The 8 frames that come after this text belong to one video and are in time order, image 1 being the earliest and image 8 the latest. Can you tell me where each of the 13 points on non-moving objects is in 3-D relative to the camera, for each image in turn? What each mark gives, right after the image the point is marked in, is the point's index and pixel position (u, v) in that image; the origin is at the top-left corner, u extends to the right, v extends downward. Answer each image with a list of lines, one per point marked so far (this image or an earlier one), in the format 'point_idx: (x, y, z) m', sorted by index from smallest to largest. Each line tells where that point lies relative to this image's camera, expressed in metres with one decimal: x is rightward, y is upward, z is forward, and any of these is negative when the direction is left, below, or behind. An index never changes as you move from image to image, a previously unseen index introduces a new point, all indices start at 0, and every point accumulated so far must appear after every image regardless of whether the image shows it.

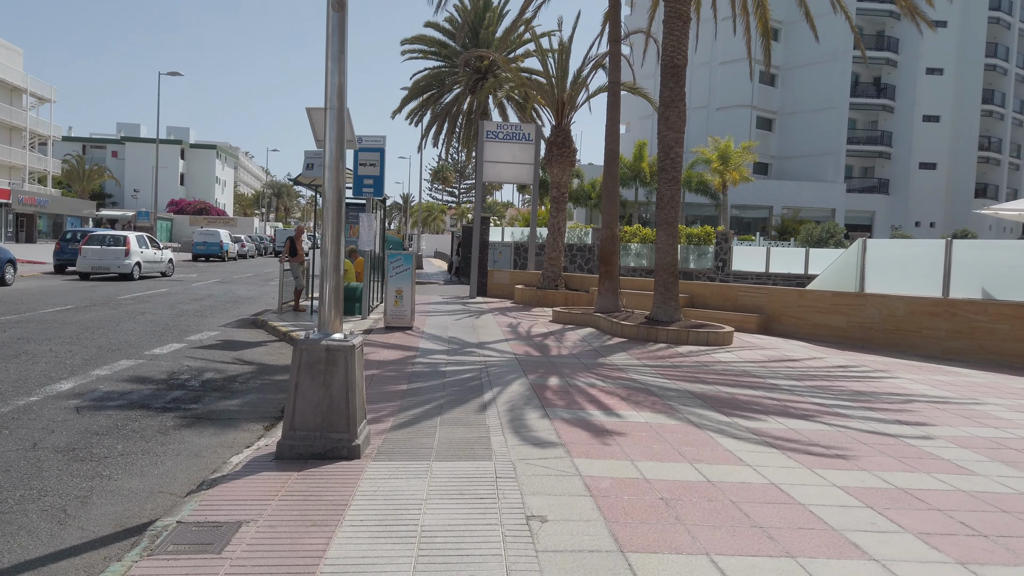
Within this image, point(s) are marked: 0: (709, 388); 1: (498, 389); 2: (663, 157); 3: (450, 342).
0: (+2.2, -1.1, +8.5) m
1: (-0.2, -1.1, +8.1) m
2: (+2.5, +2.3, +13.1) m
3: (-0.9, -0.8, +11.5) m
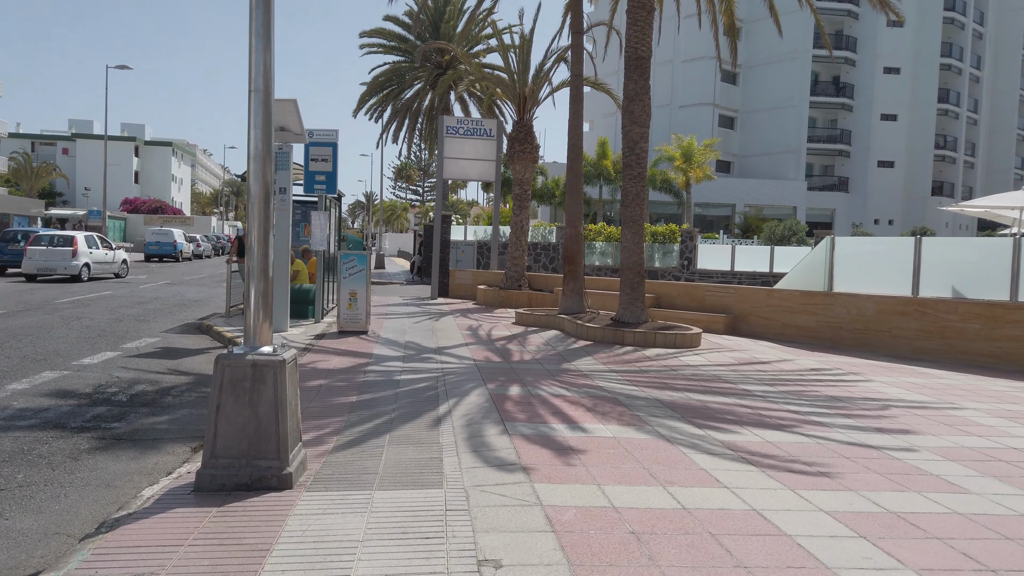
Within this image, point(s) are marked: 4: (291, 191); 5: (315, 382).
0: (+1.8, -1.2, +8.1) m
1: (-0.6, -1.1, +7.5) m
2: (+1.9, +2.3, +12.6) m
3: (-1.5, -0.8, +10.9) m
4: (-3.6, +1.6, +12.3) m
5: (-2.2, -1.1, +8.7) m
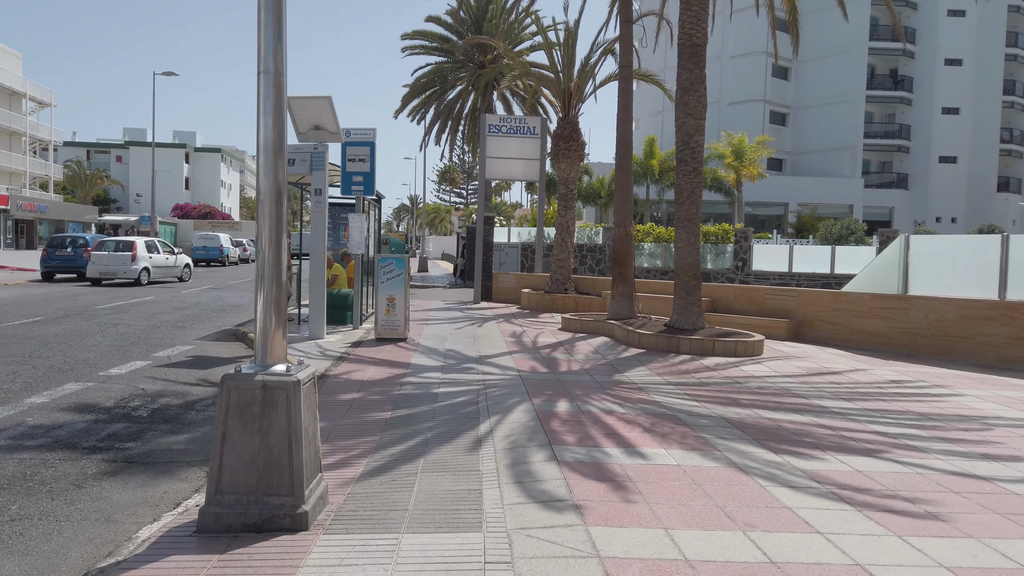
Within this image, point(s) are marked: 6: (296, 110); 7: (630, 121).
0: (+2.2, -1.2, +7.2) m
1: (-0.1, -1.2, +6.8) m
2: (+2.6, +2.2, +11.8) m
3: (-0.9, -0.9, +10.2) m
4: (-2.9, +1.5, +11.8) m
5: (-1.7, -1.1, +8.1) m
6: (-3.3, +2.7, +11.7) m
7: (+2.1, +3.0, +13.6) m
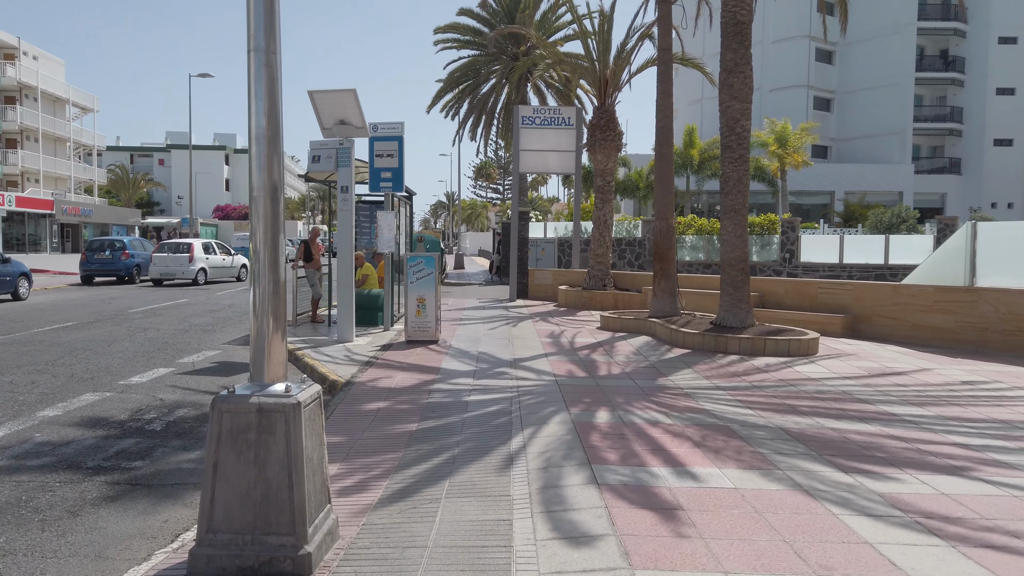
0: (+2.5, -1.2, +6.5) m
1: (+0.2, -1.2, +6.3) m
2: (+3.1, +2.3, +11.1) m
3: (-0.4, -0.9, +9.7) m
4: (-2.3, +1.5, +11.3) m
5: (-1.4, -1.2, +7.6) m
6: (-2.8, +2.7, +11.3) m
7: (+2.7, +3.0, +12.9) m
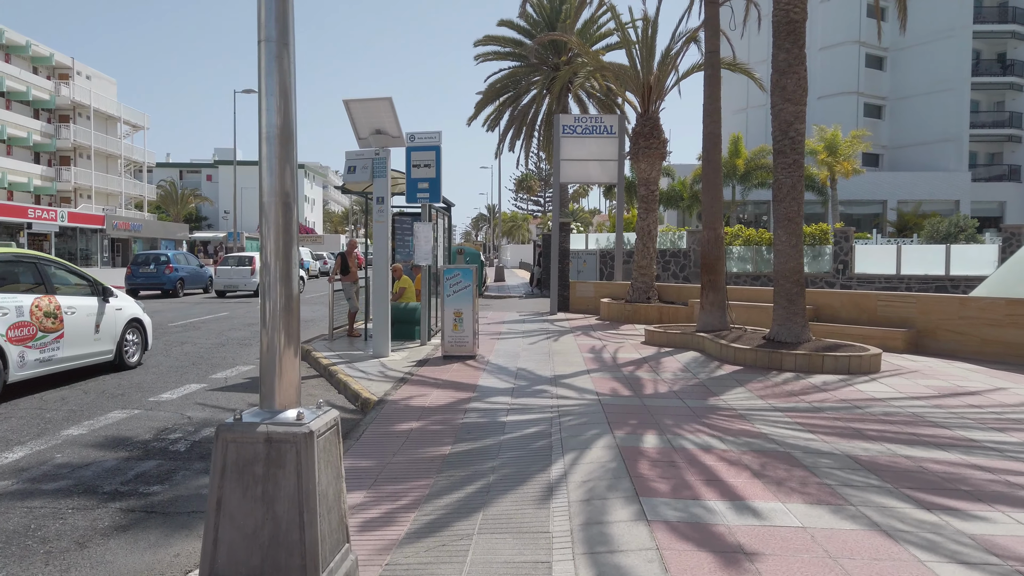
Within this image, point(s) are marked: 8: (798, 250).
0: (+2.9, -1.3, +5.9) m
1: (+0.5, -1.3, +5.8) m
2: (+3.6, +2.1, +10.5) m
3: (+0.1, -1.1, +9.3) m
4: (-1.8, +1.3, +11.0) m
5: (-1.0, -1.3, +7.2) m
6: (-2.3, +2.5, +11.0) m
7: (+3.3, +2.8, +12.4) m
8: (+3.9, +0.5, +10.4) m
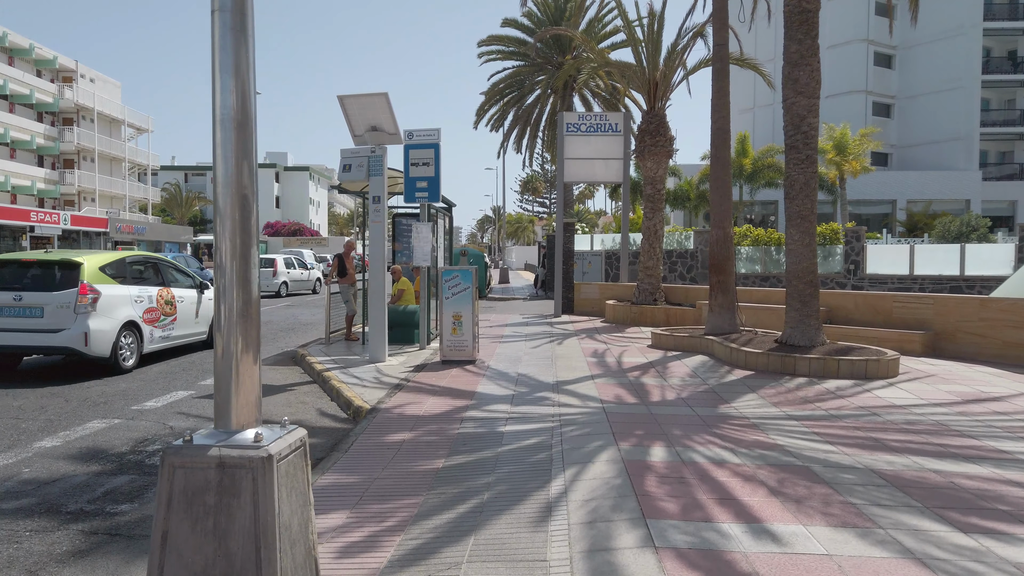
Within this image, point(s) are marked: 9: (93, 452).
0: (+2.8, -1.3, +5.5) m
1: (+0.4, -1.3, +5.4) m
2: (+3.6, +2.1, +10.1) m
3: (+0.1, -1.1, +8.9) m
4: (-1.8, +1.2, +10.6) m
5: (-1.0, -1.3, +6.8) m
6: (-2.2, +2.5, +10.6) m
7: (+3.4, +2.8, +12.0) m
8: (+3.9, +0.5, +9.9) m
9: (-3.5, -1.4, +6.4) m
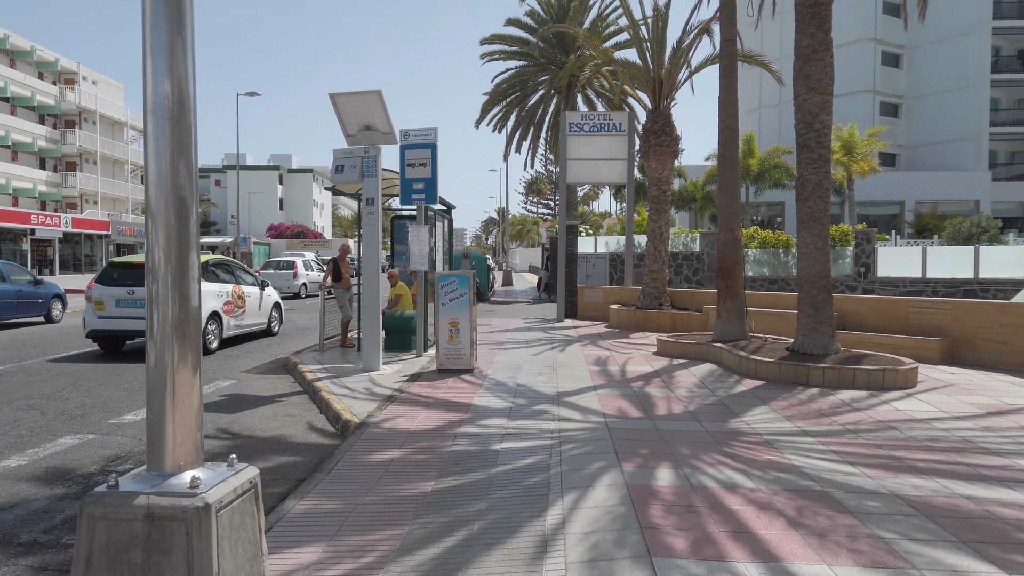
0: (+2.8, -1.3, +5.1) m
1: (+0.4, -1.3, +4.9) m
2: (+3.6, +2.0, +9.6) m
3: (+0.1, -1.2, +8.4) m
4: (-1.8, +1.2, +10.2) m
5: (-1.1, -1.4, +6.4) m
6: (-2.3, +2.4, +10.2) m
7: (+3.3, +2.7, +11.5) m
8: (+3.9, +0.4, +9.5) m
9: (-3.5, -1.4, +6.0) m
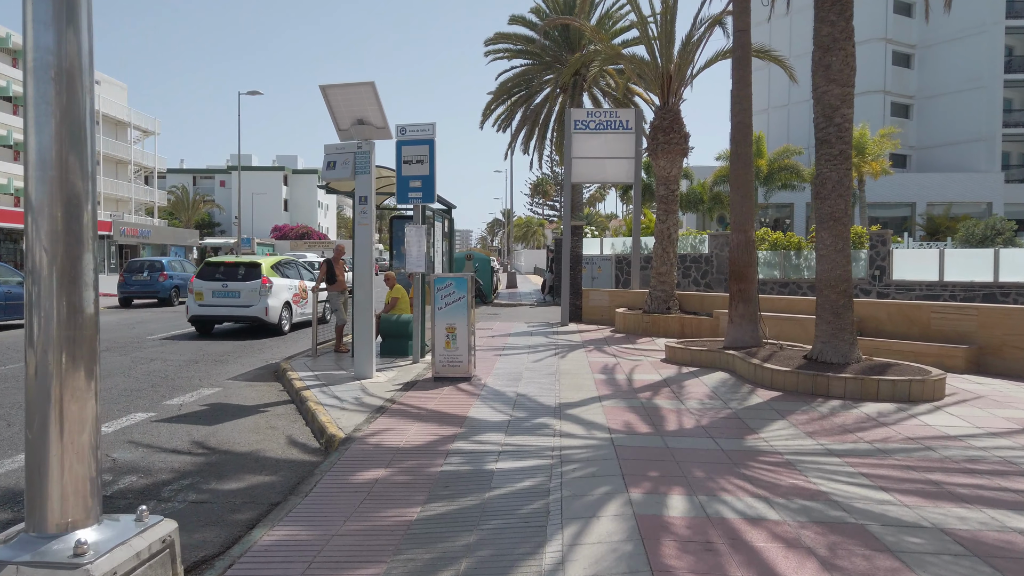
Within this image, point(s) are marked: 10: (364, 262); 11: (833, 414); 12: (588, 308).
0: (+2.8, -1.4, +4.5) m
1: (+0.4, -1.4, +4.4) m
2: (+3.6, +2.0, +9.0) m
3: (+0.1, -1.2, +7.9) m
4: (-1.8, +1.1, +9.7) m
5: (-1.1, -1.4, +5.8) m
6: (-2.2, +2.4, +9.7) m
7: (+3.4, +2.7, +10.9) m
8: (+3.9, +0.4, +8.9) m
9: (-3.6, -1.5, +5.4) m
10: (-1.9, +0.3, +9.7) m
11: (+3.2, -1.2, +7.6) m
12: (+1.8, -0.4, +17.4) m
